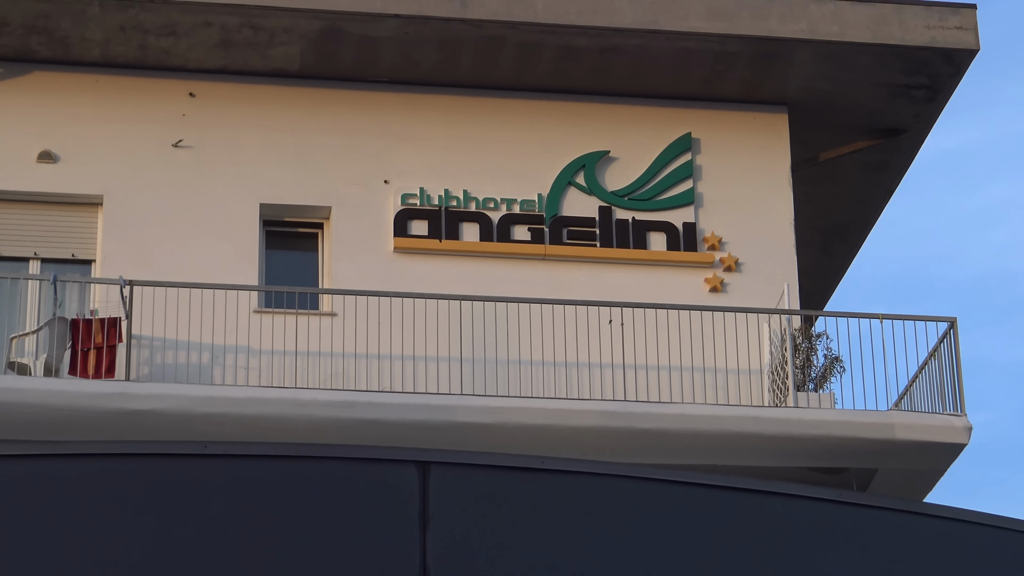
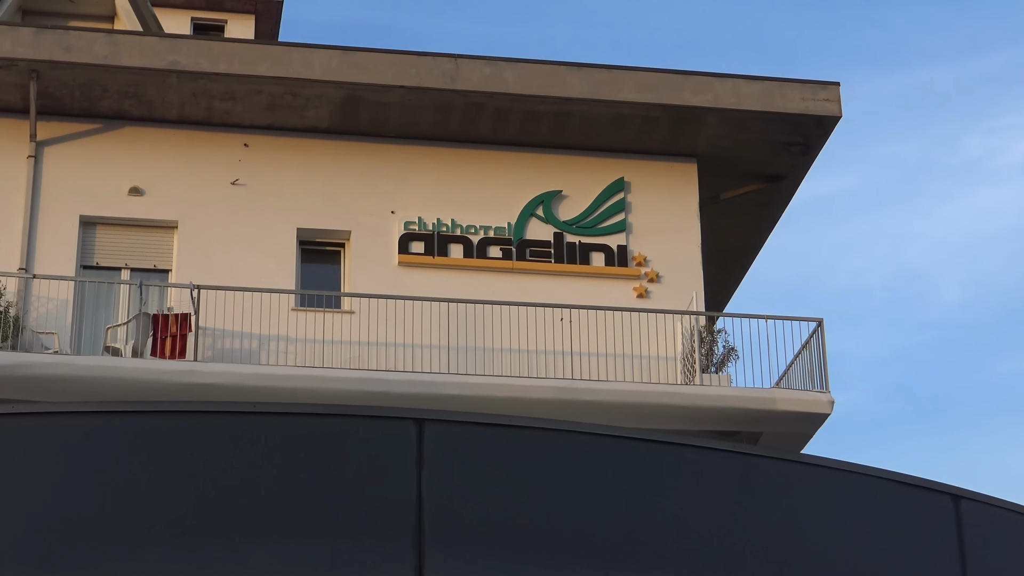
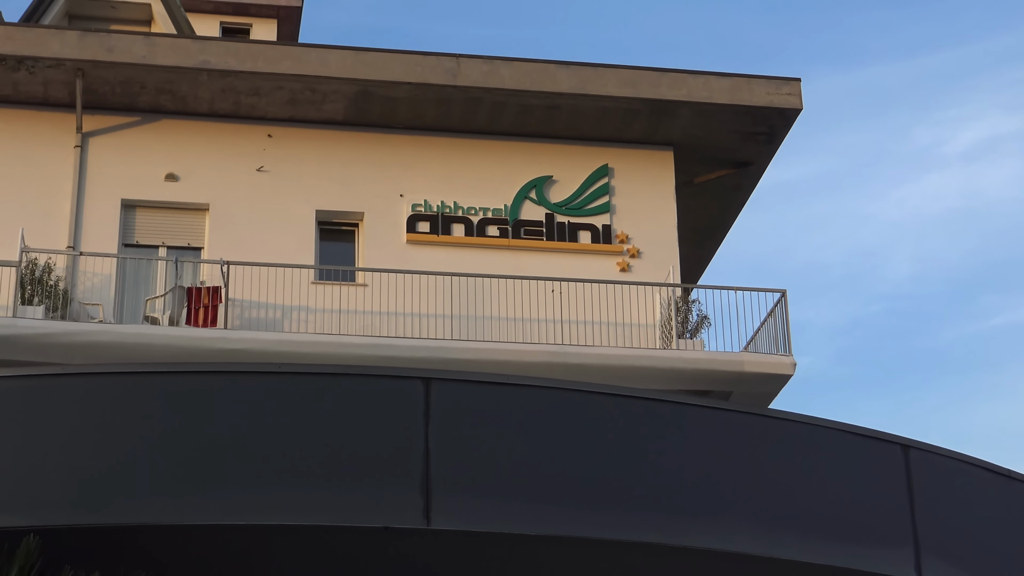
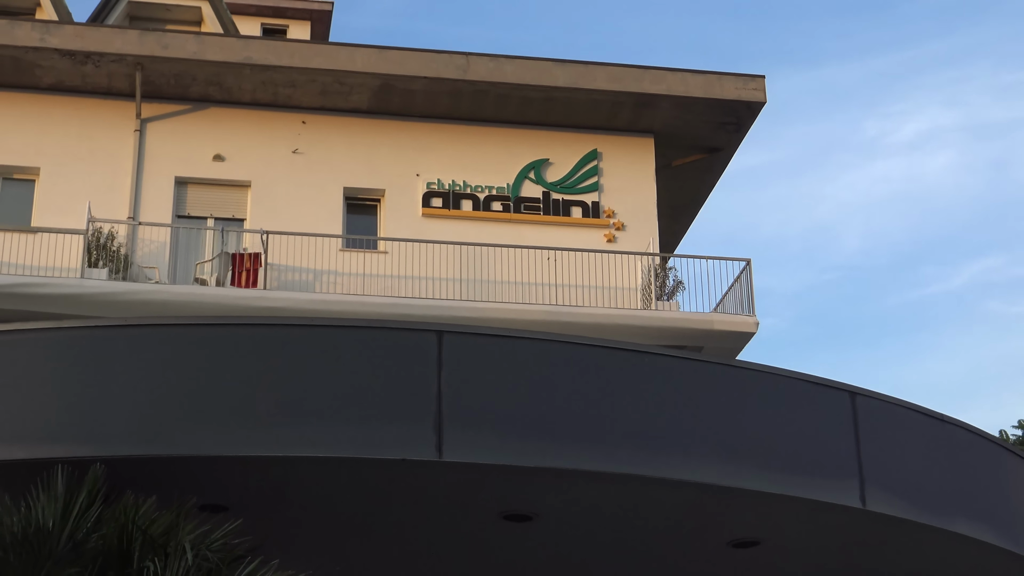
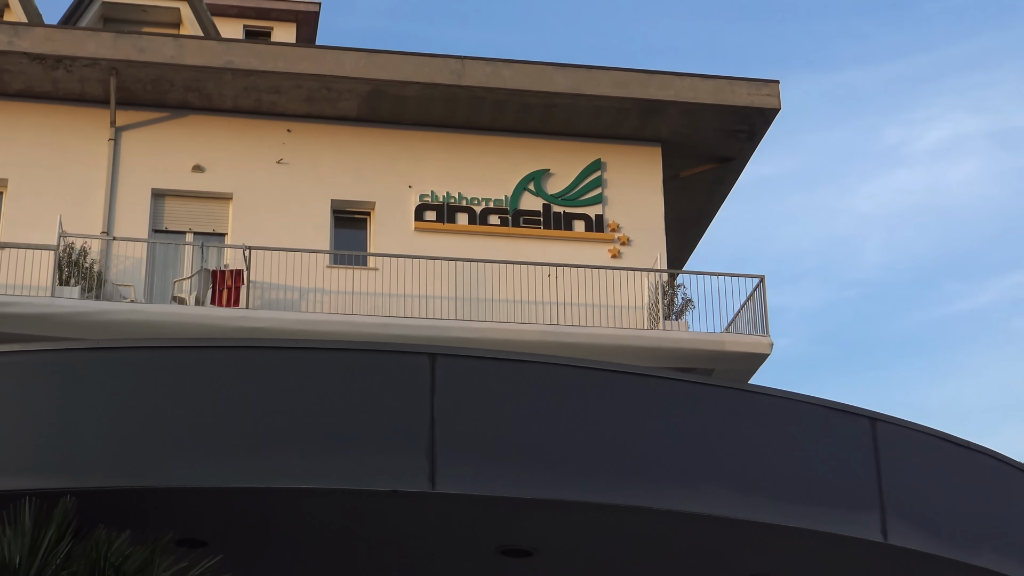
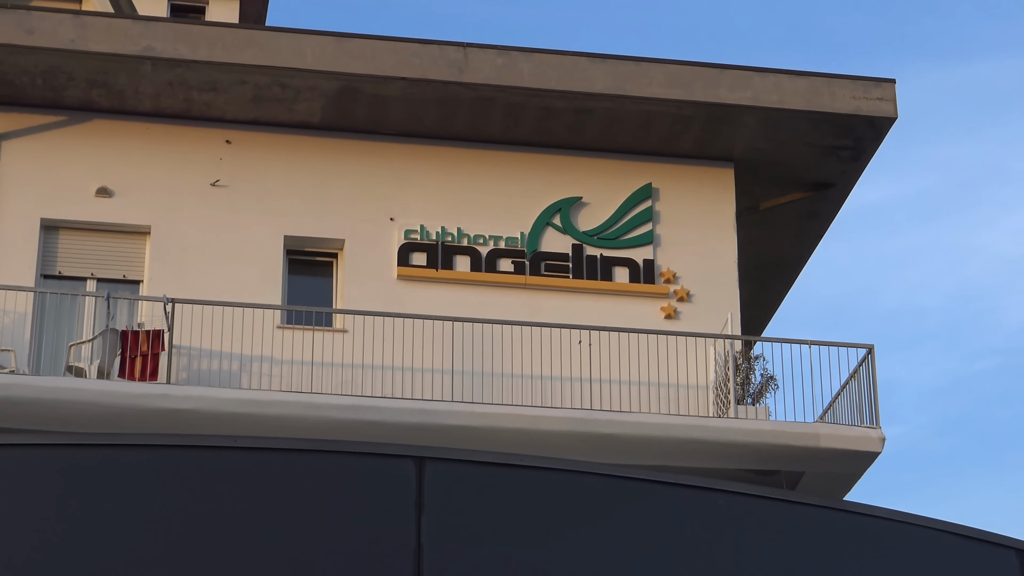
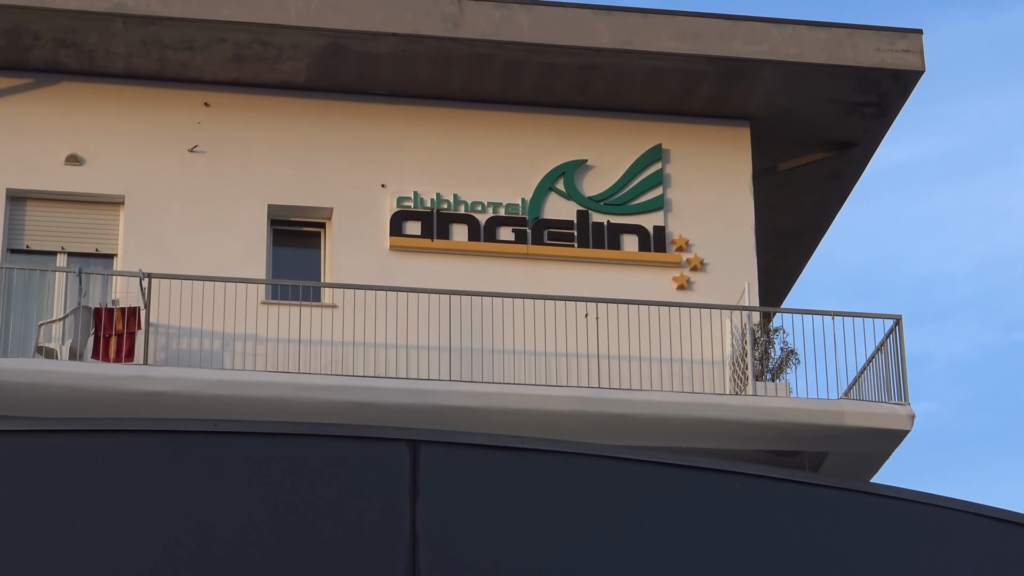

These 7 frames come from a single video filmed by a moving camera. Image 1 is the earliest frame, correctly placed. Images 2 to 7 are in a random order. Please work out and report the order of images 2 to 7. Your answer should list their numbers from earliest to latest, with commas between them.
7, 6, 2, 3, 5, 4
